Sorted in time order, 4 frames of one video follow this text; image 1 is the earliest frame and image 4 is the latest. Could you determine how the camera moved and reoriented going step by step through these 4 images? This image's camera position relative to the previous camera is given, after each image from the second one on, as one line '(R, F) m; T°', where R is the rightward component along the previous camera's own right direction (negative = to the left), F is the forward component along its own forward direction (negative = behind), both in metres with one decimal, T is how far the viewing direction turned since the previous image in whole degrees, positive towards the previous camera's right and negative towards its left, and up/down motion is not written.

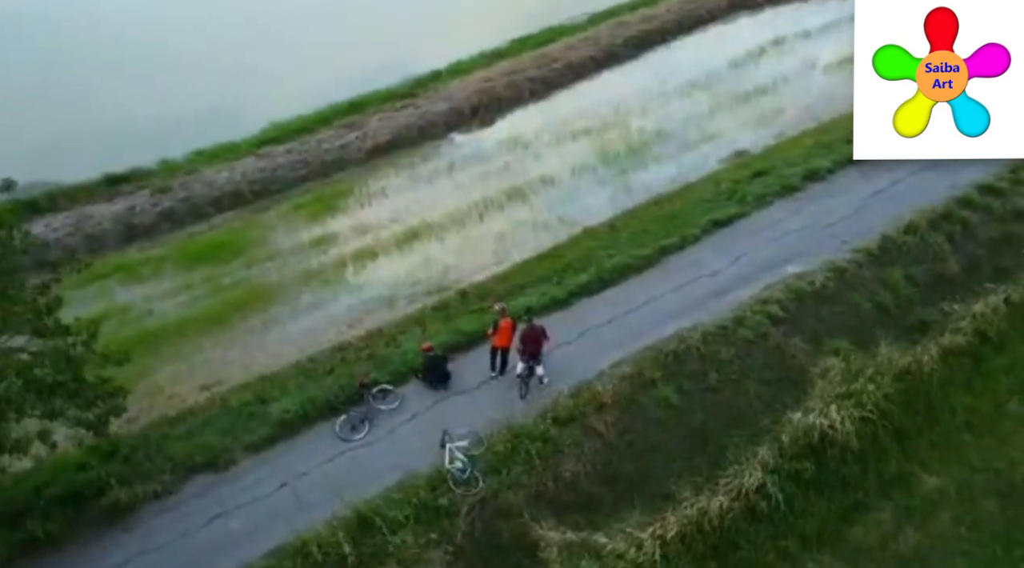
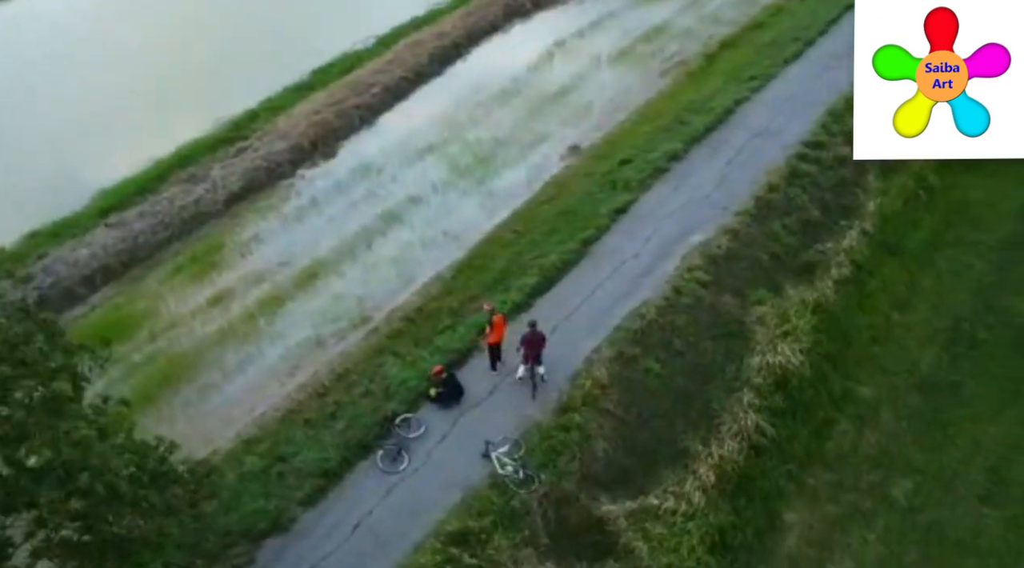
(-3.8, -0.4) m; +16°
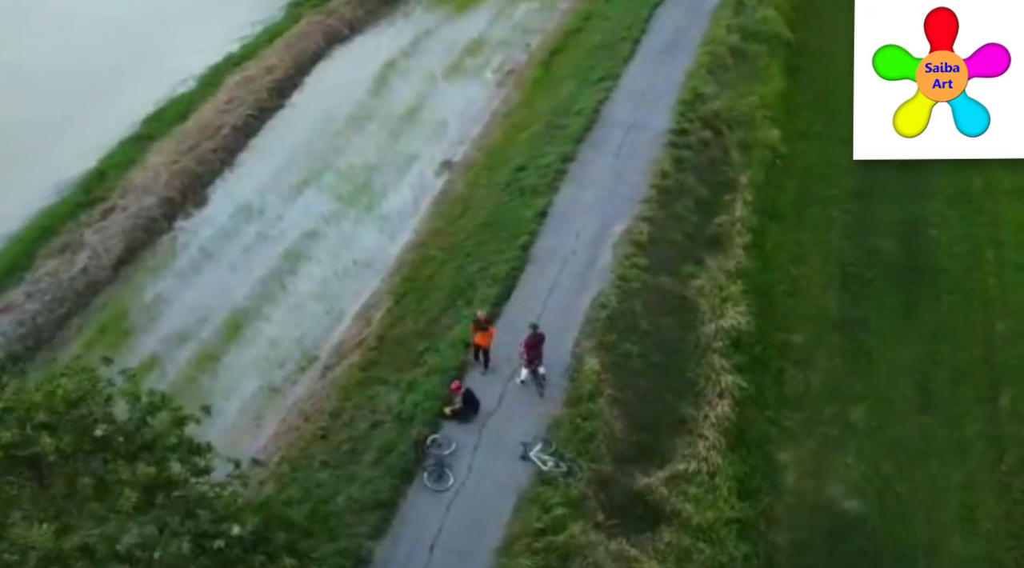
(-3.5, -0.4) m; +14°
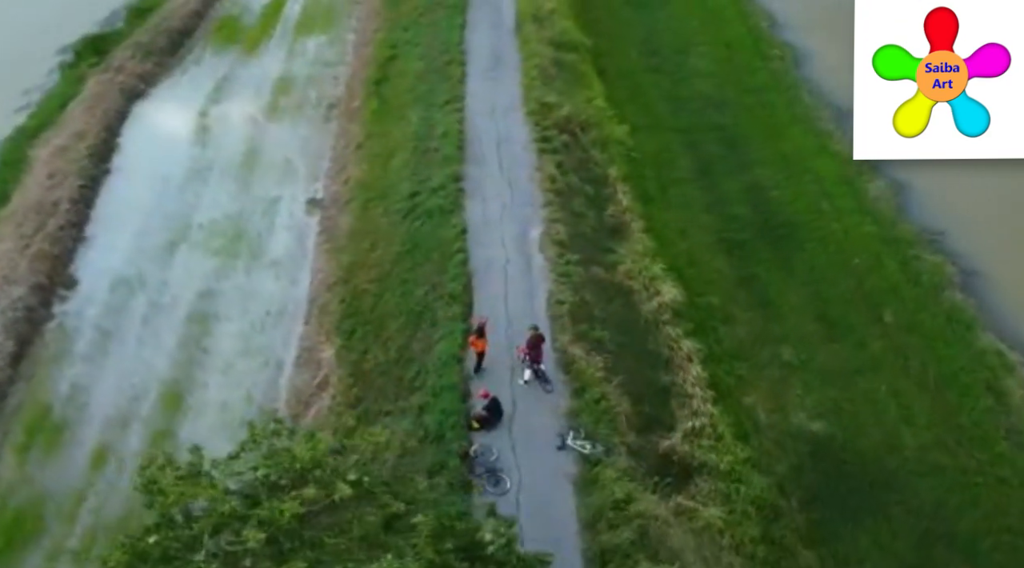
(-4.3, -0.6) m; +15°
